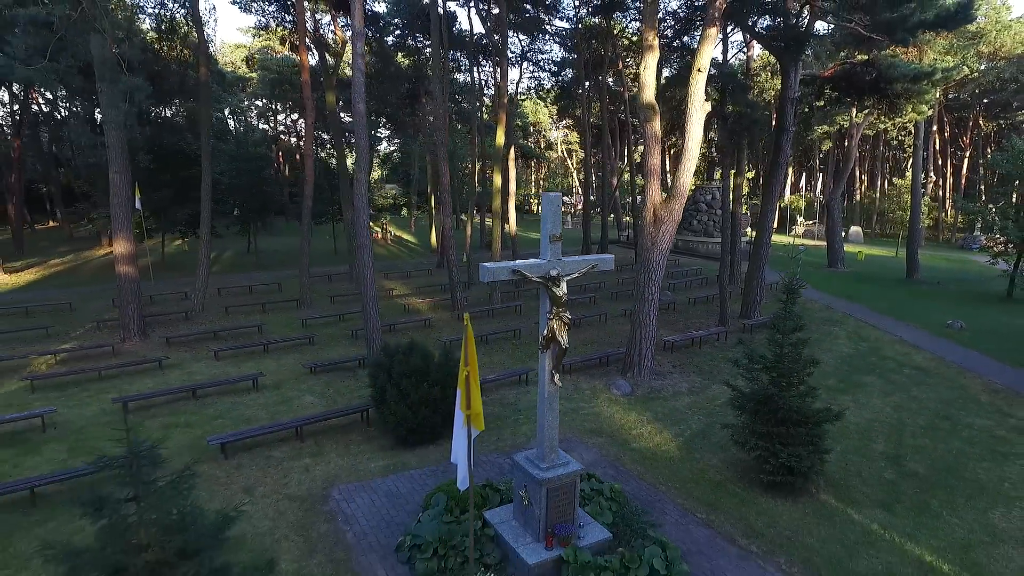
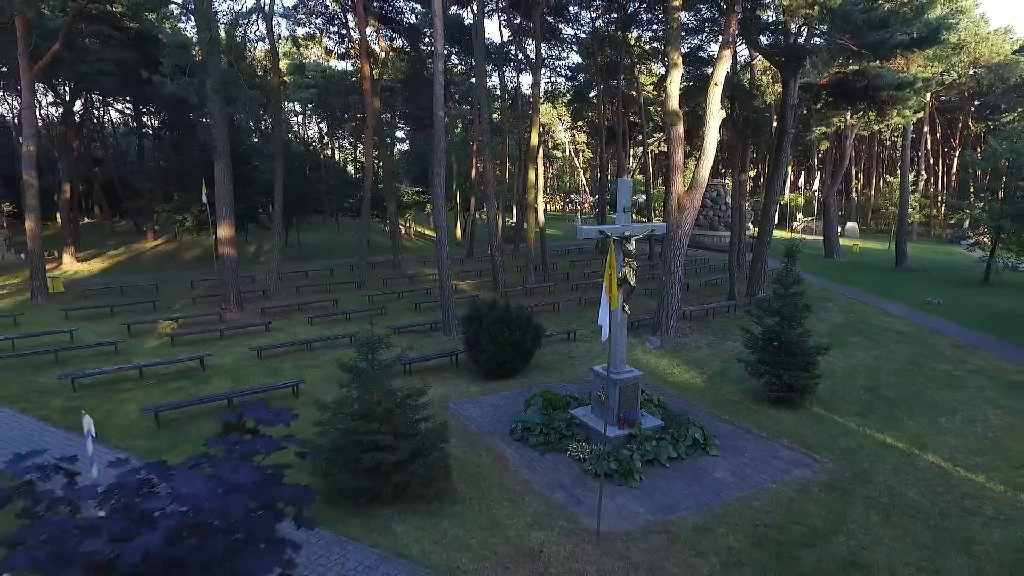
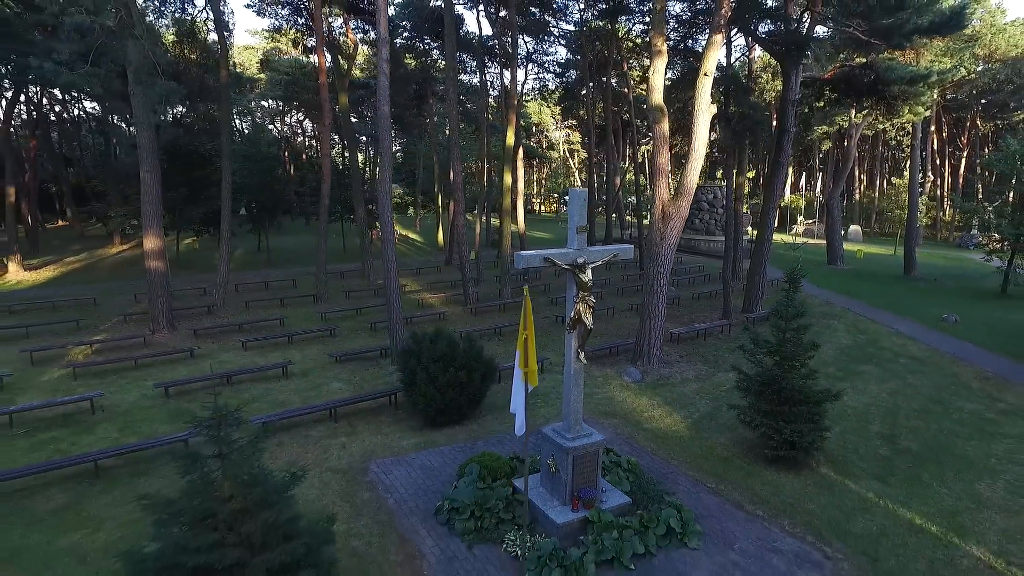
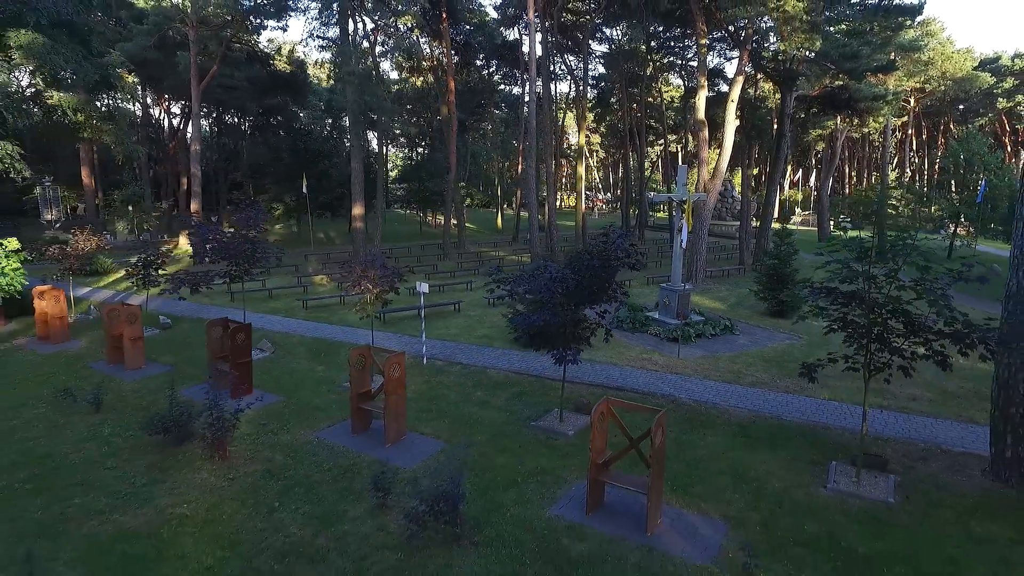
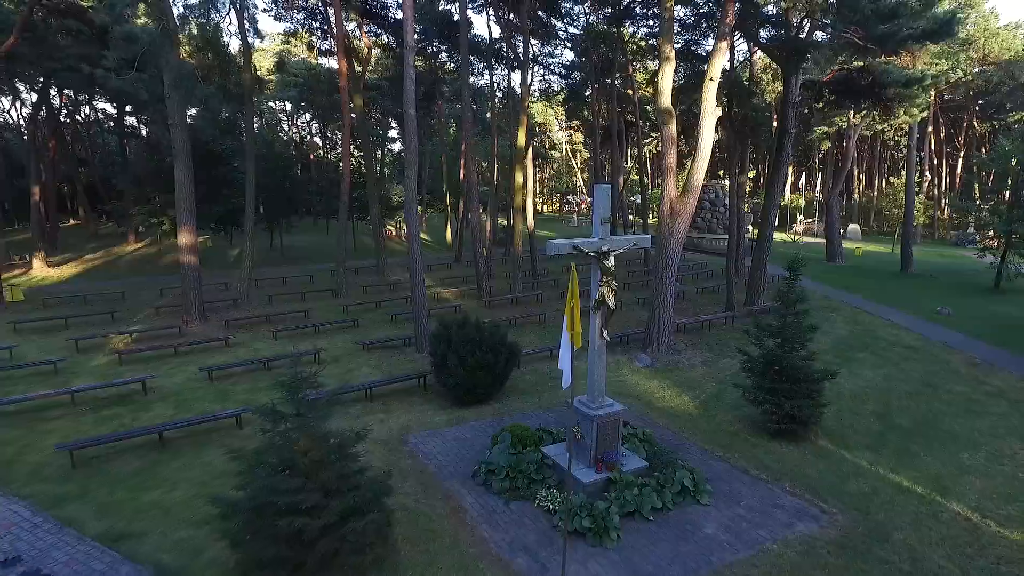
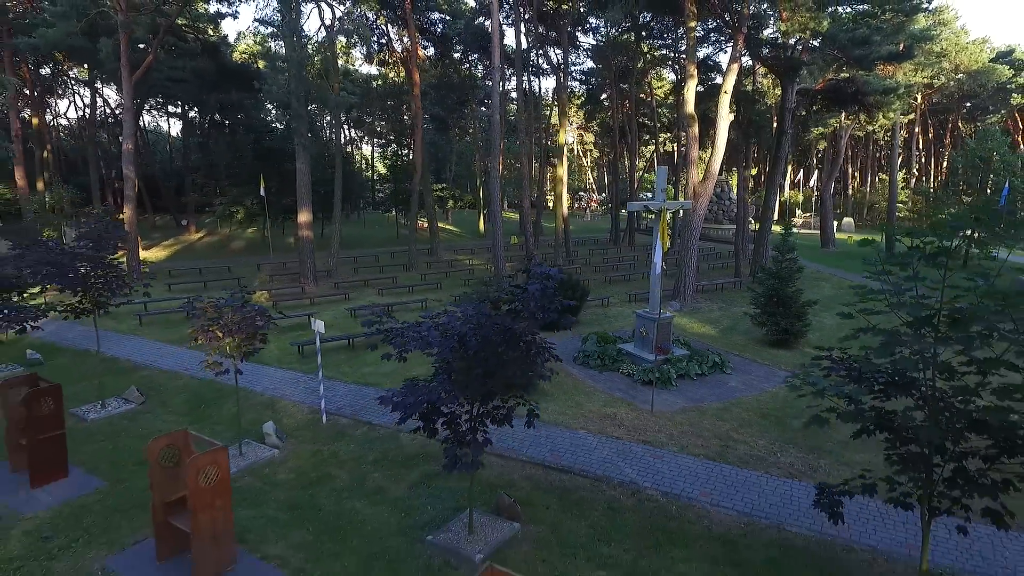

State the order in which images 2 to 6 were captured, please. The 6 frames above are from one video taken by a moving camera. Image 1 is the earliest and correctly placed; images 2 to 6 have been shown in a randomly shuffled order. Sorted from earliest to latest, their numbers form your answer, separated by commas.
3, 5, 2, 6, 4
